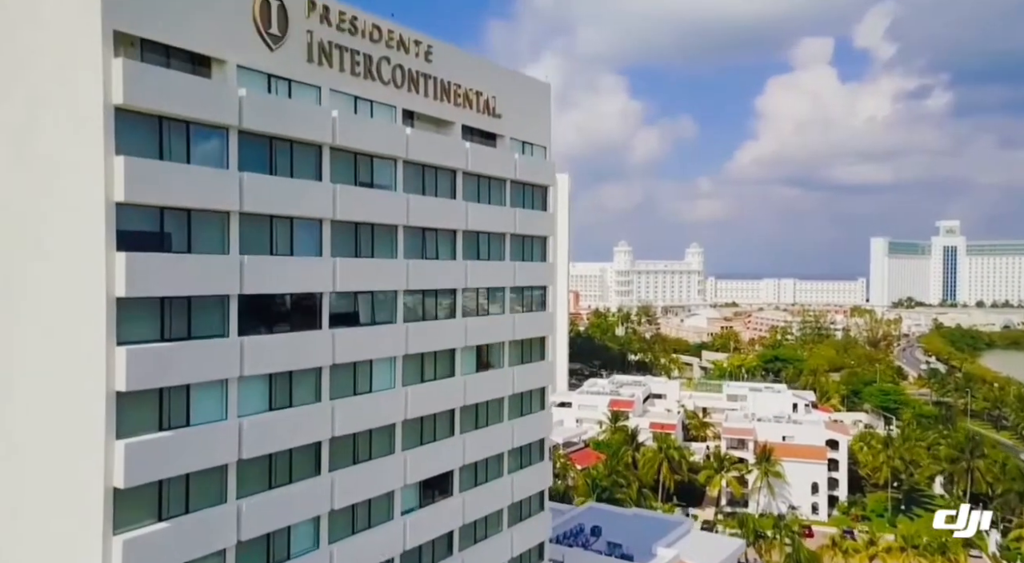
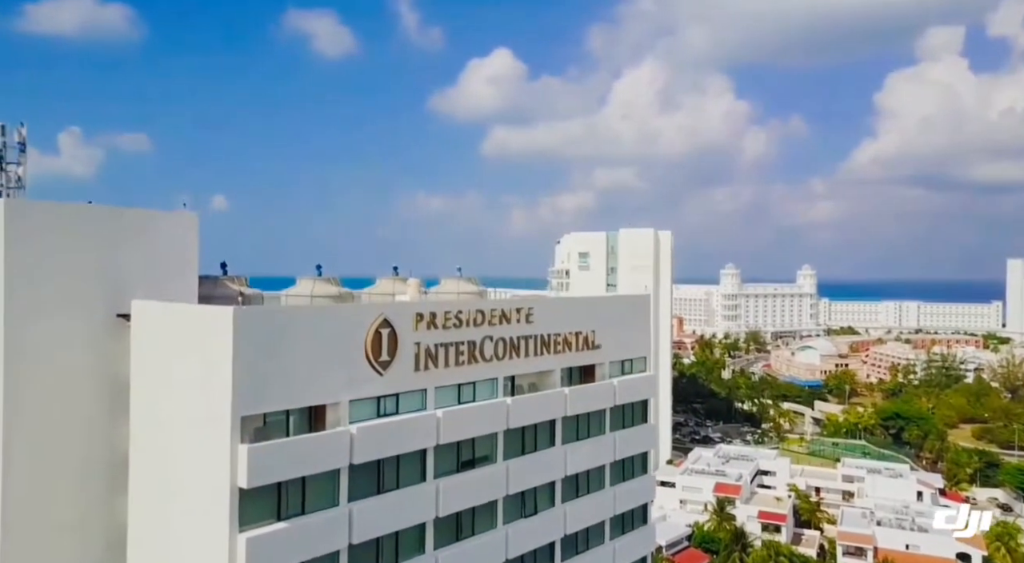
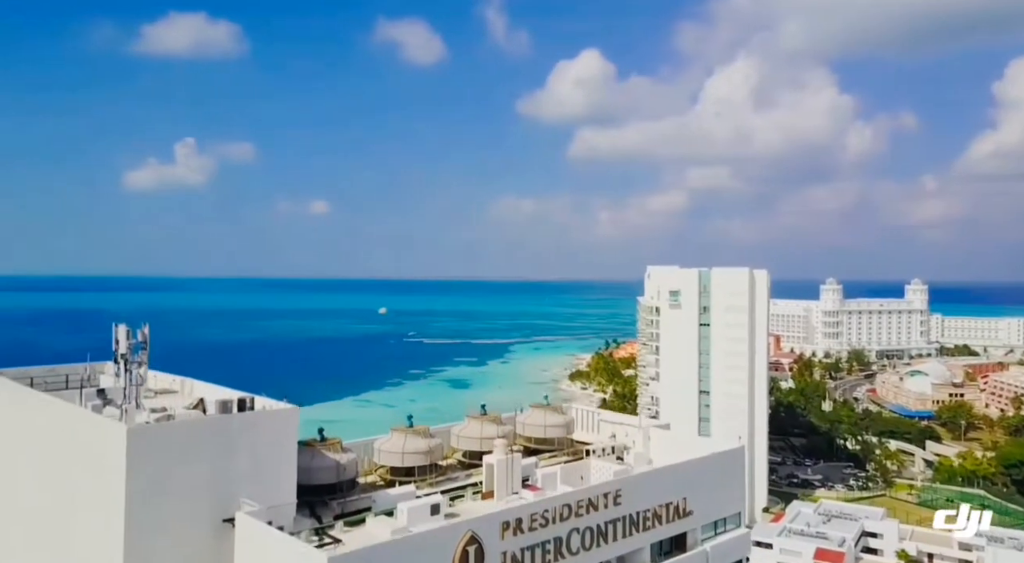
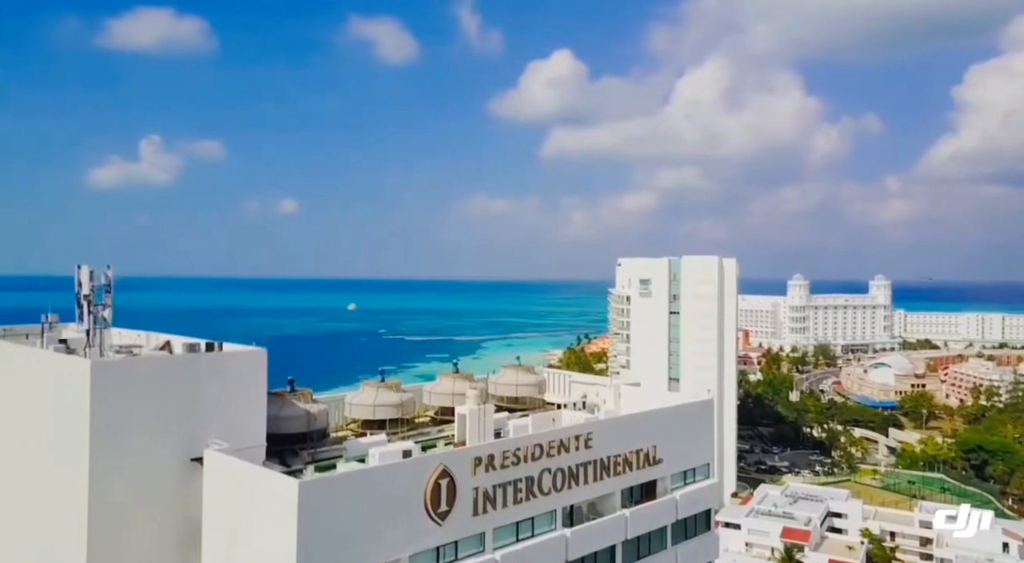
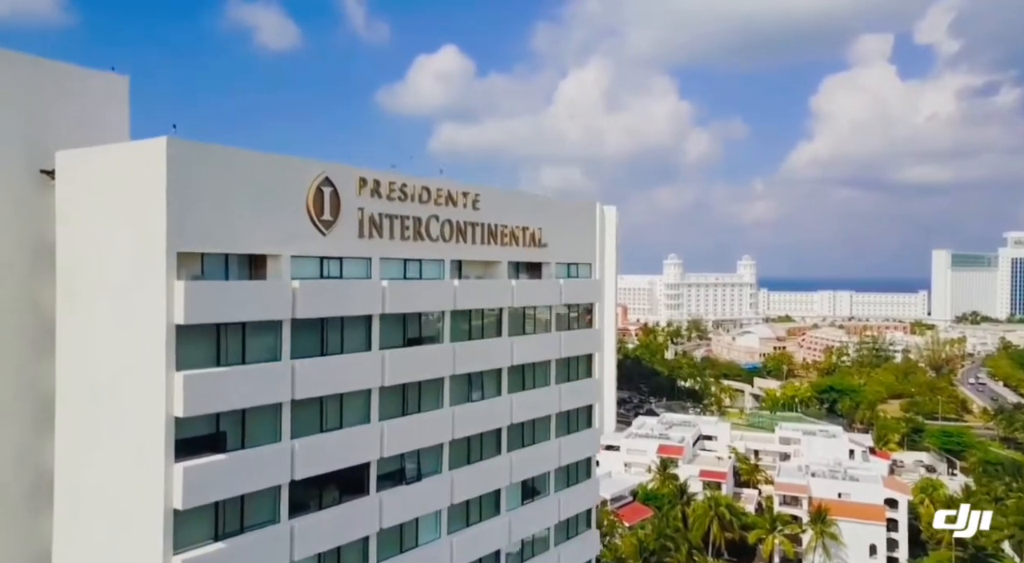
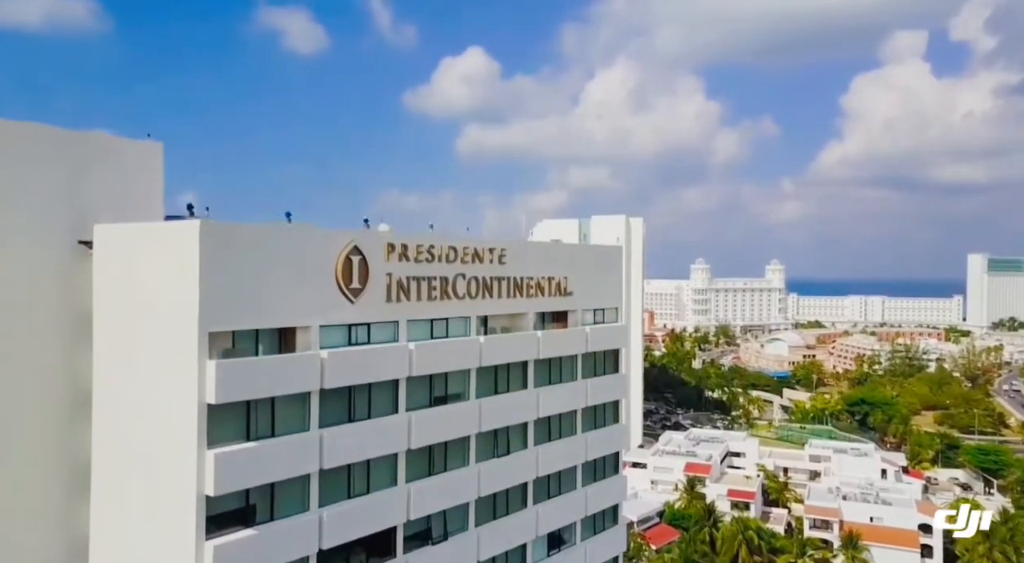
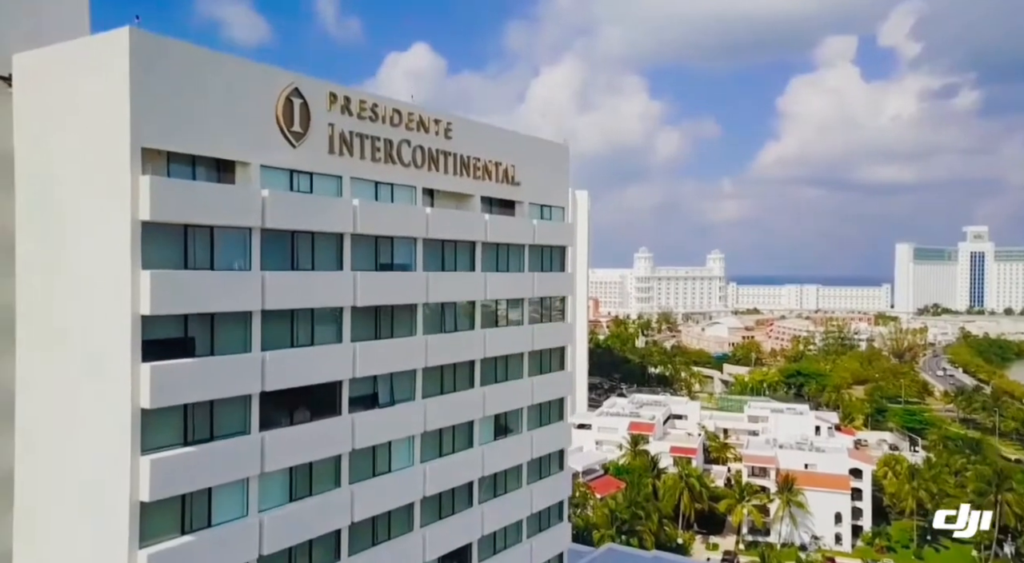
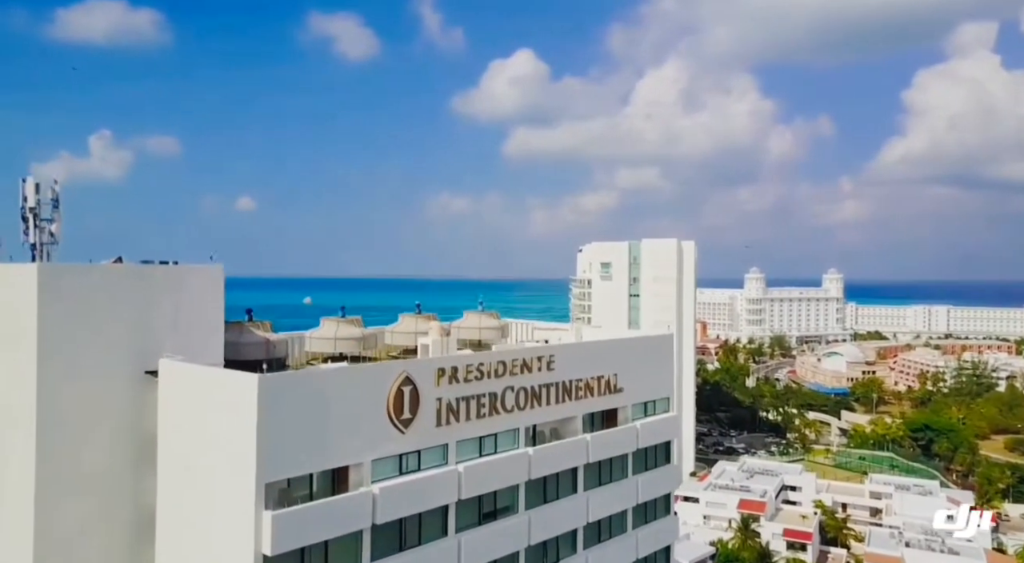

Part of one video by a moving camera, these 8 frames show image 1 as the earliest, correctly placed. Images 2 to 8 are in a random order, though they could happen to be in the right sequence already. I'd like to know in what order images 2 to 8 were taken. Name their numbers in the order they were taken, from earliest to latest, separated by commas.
7, 5, 6, 2, 8, 4, 3
